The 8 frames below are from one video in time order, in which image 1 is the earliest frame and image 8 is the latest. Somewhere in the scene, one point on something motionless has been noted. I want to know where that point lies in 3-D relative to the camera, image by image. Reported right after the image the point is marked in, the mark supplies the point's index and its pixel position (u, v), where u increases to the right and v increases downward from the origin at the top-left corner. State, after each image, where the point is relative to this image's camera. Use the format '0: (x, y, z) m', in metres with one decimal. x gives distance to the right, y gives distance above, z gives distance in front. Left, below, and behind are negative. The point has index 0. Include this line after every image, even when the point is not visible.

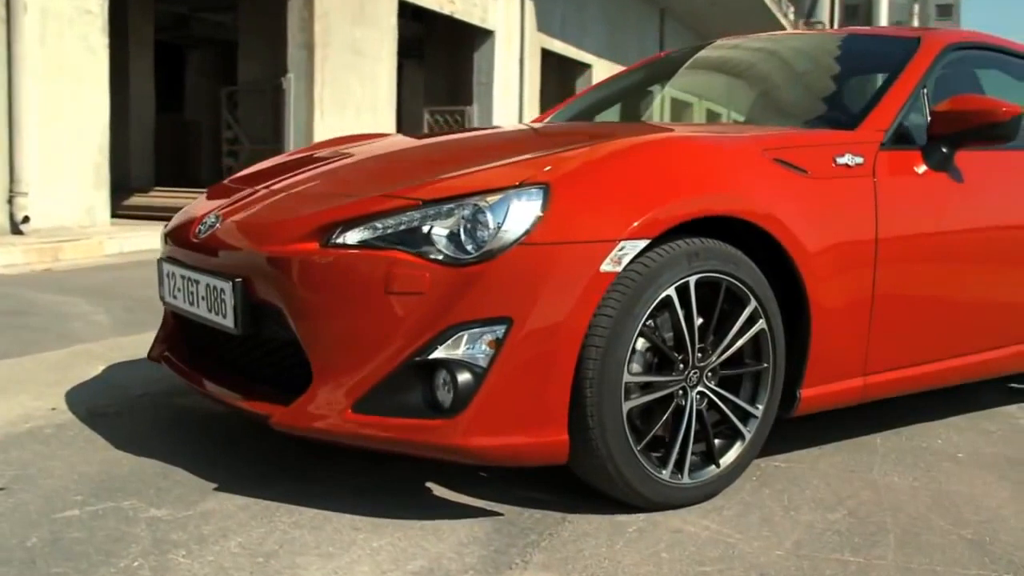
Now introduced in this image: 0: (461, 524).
0: (-0.1, -0.5, +2.3) m
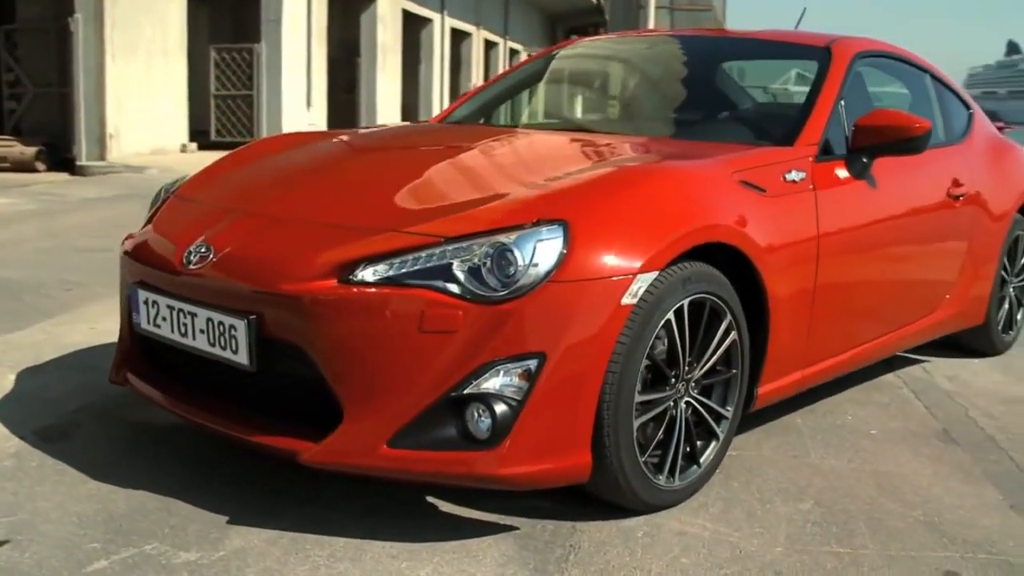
0: (0.0, -0.6, +2.5) m
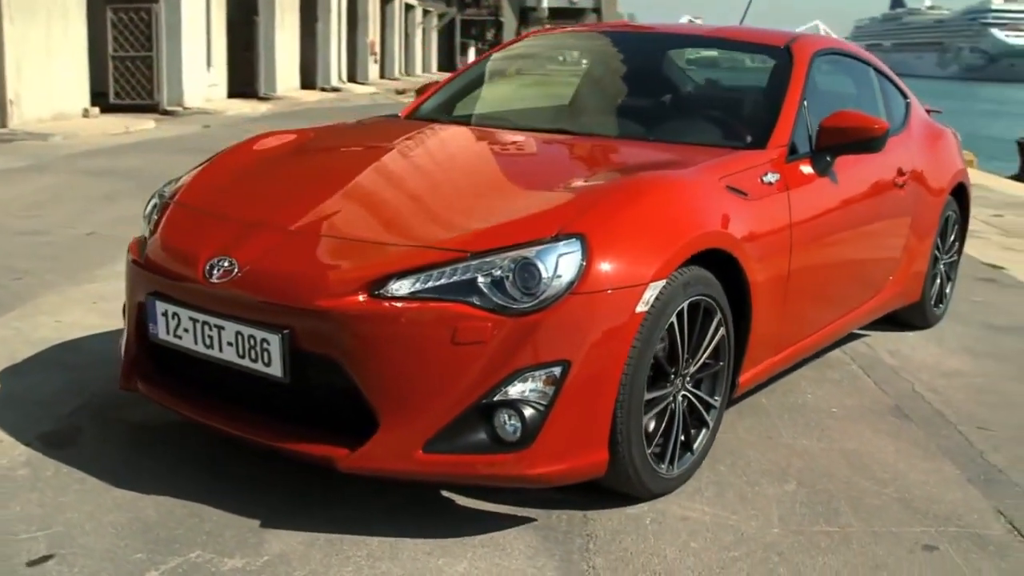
0: (0.0, -0.6, +2.6) m
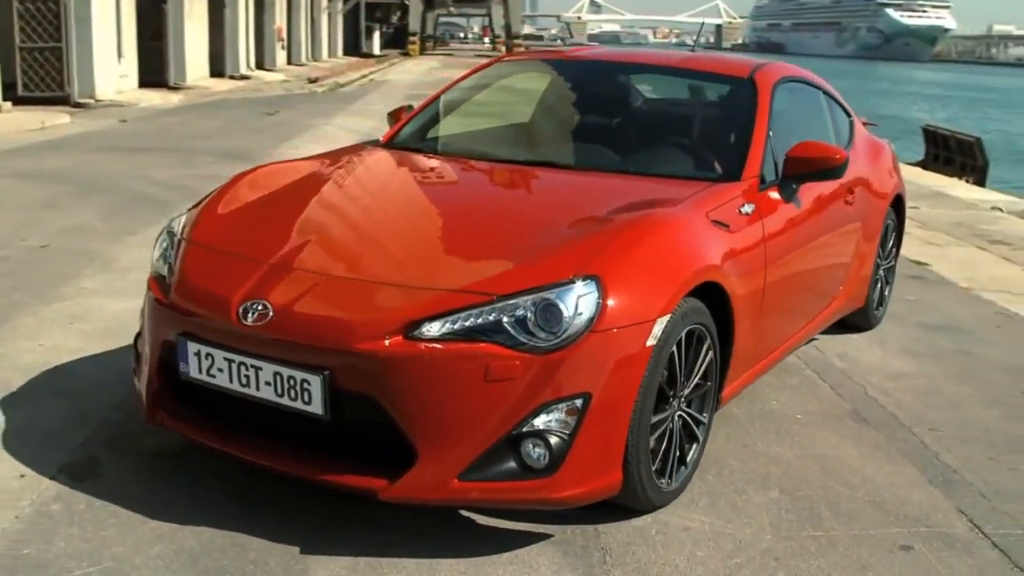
0: (+0.1, -0.7, +2.9) m
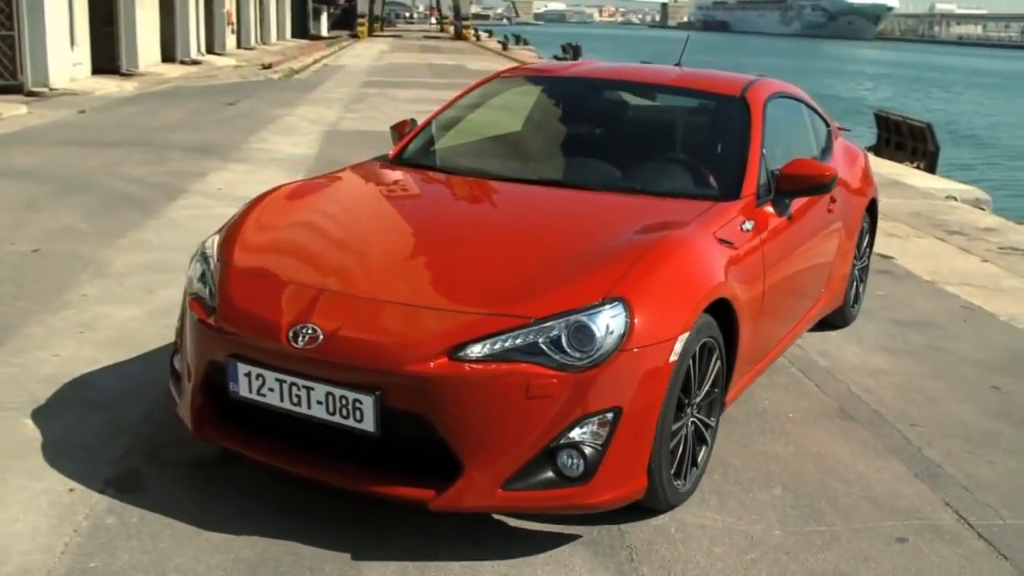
0: (+0.2, -0.7, +3.1) m
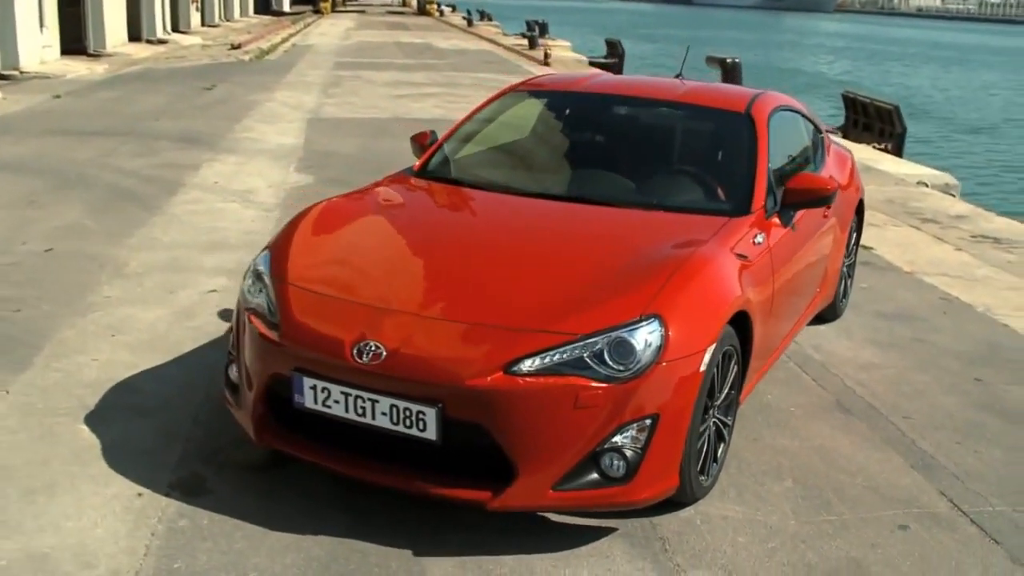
0: (+0.3, -0.8, +3.4) m
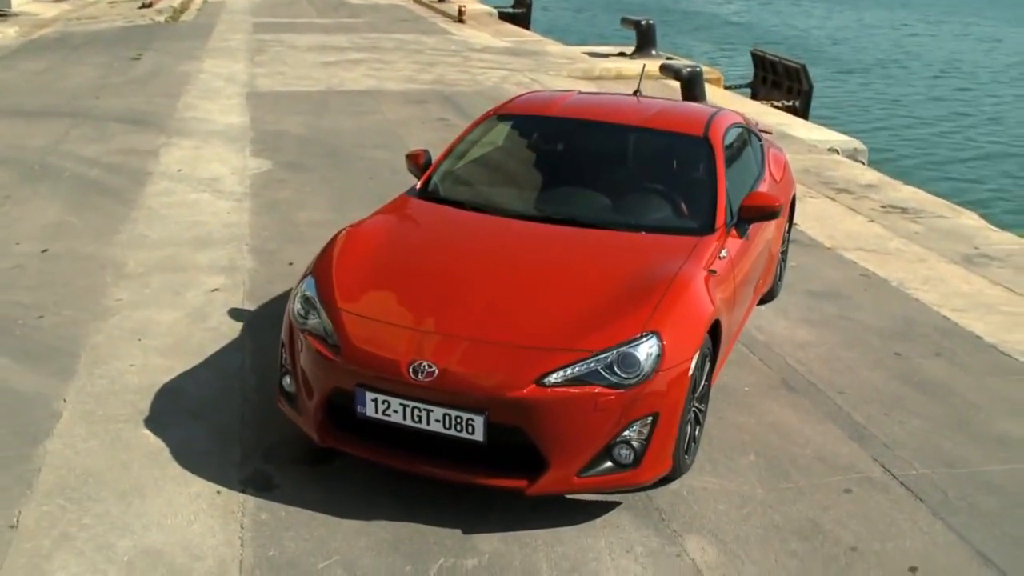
0: (+0.4, -0.9, +4.2) m
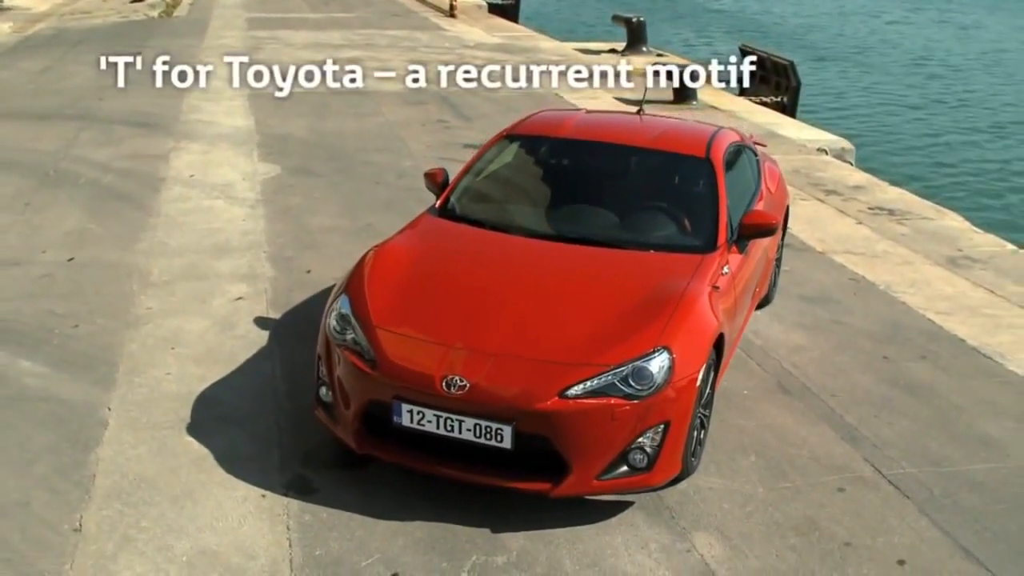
0: (+0.5, -0.9, +4.6) m
